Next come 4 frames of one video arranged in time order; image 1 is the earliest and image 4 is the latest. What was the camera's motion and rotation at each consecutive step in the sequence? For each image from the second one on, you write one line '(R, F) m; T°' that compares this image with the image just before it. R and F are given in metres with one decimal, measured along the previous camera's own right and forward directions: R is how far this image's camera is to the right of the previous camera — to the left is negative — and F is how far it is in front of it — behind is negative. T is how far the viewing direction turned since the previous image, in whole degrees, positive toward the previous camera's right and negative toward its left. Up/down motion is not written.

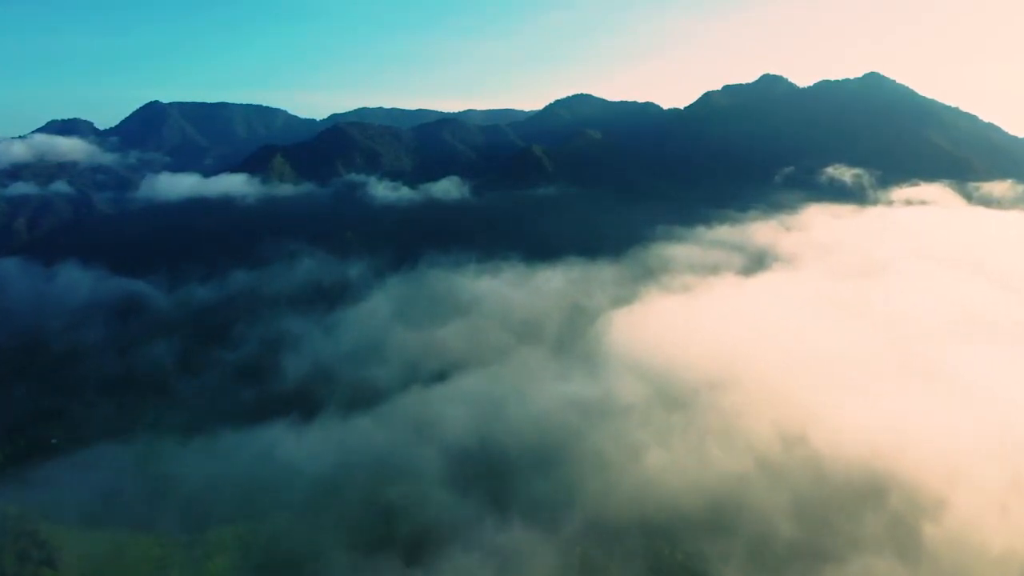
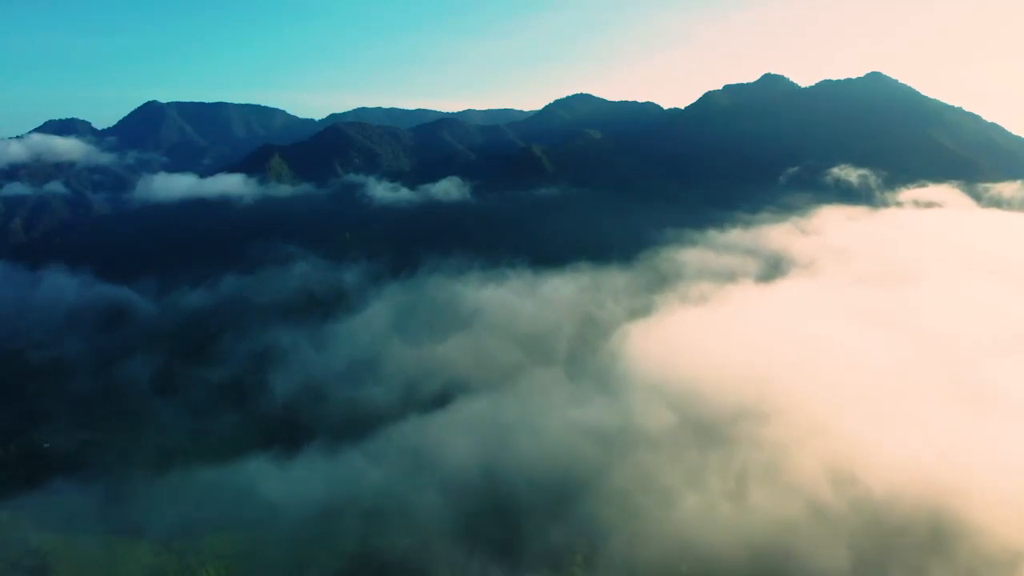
(-1.1, +6.0) m; 0°
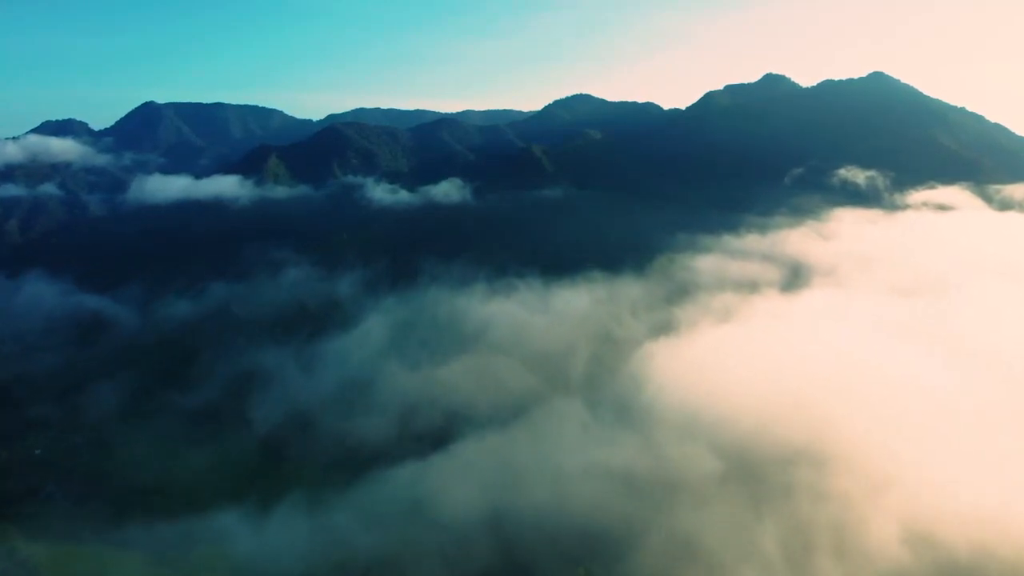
(-1.3, +7.3) m; 0°
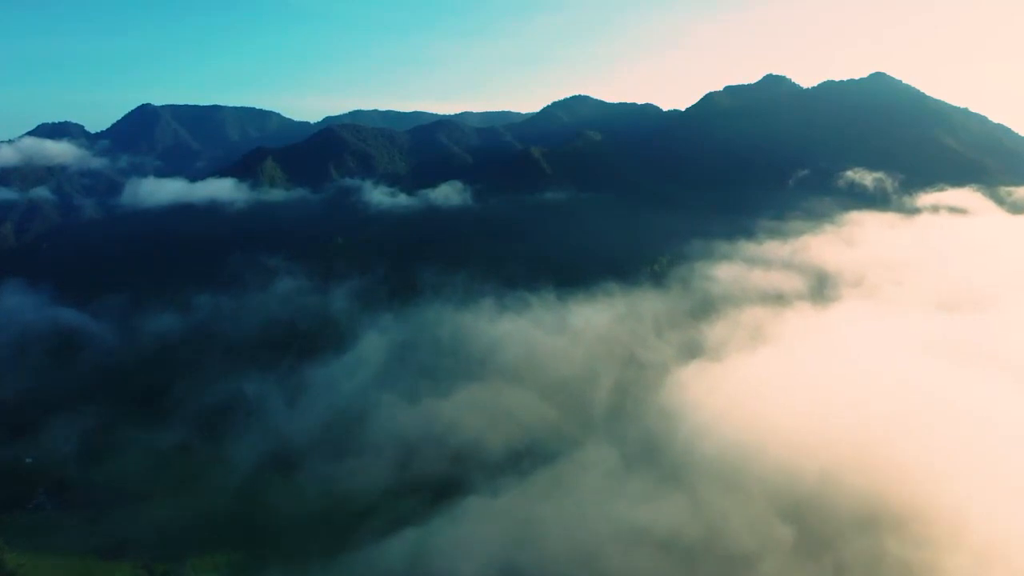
(-1.5, +7.7) m; 0°
